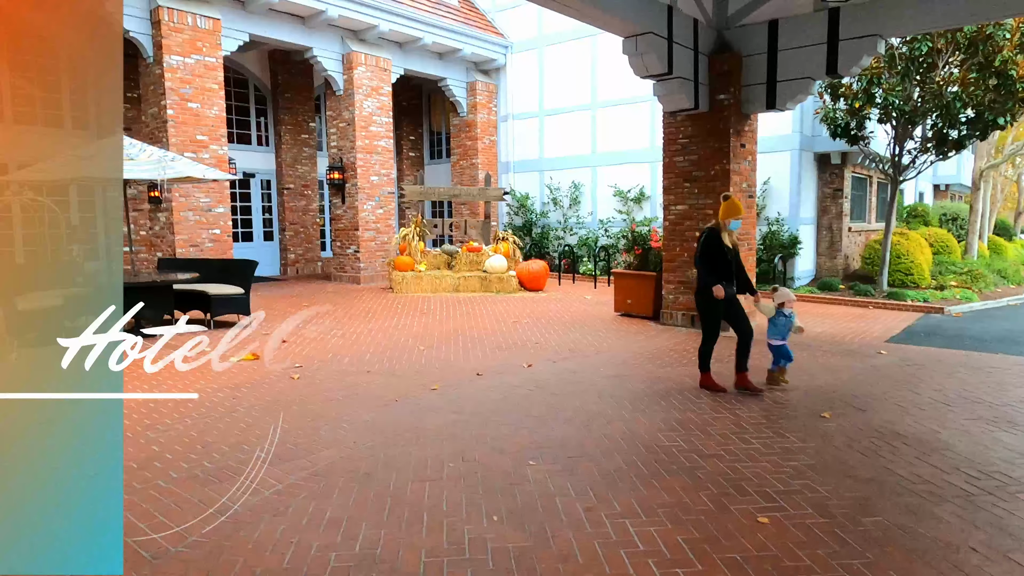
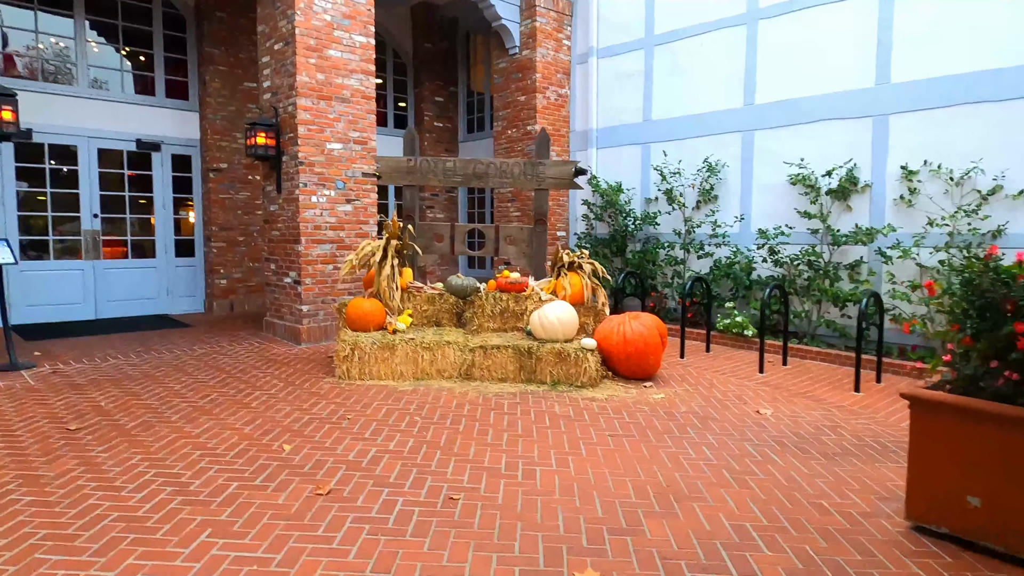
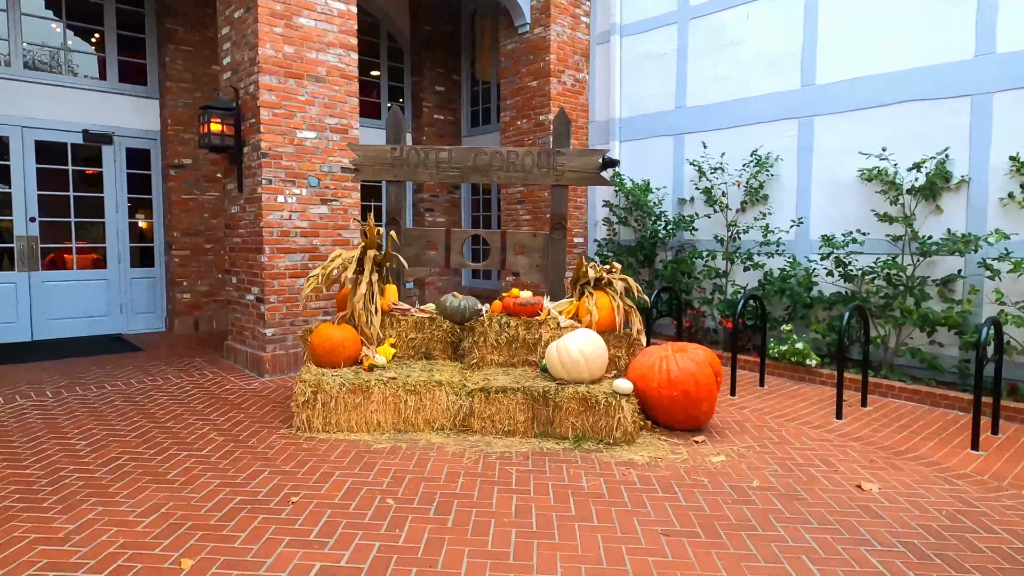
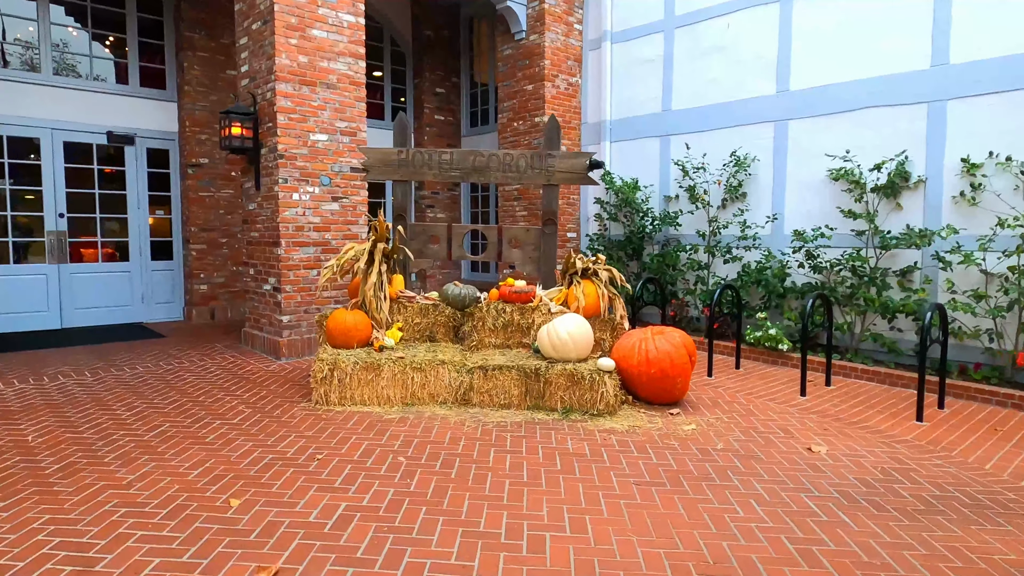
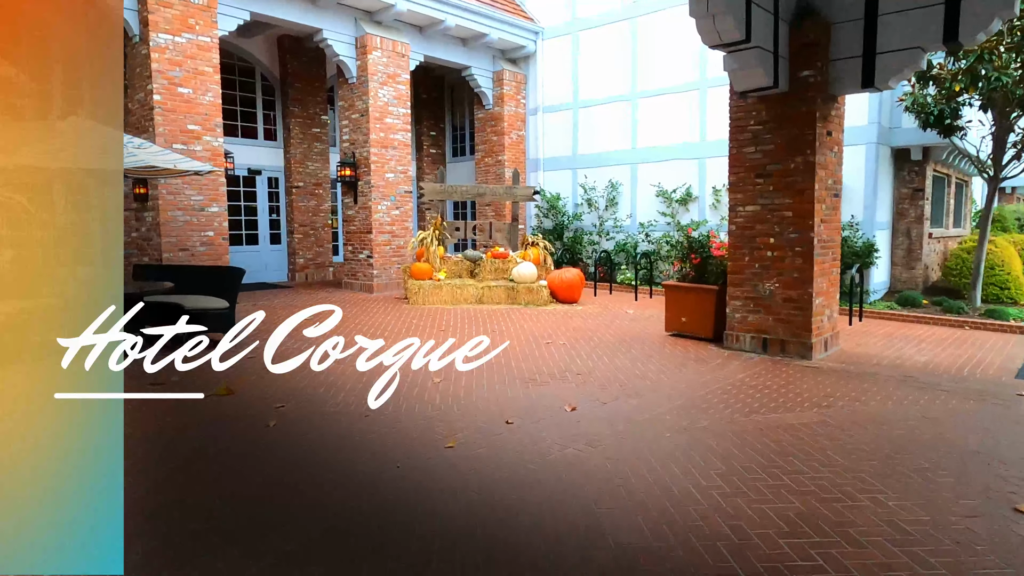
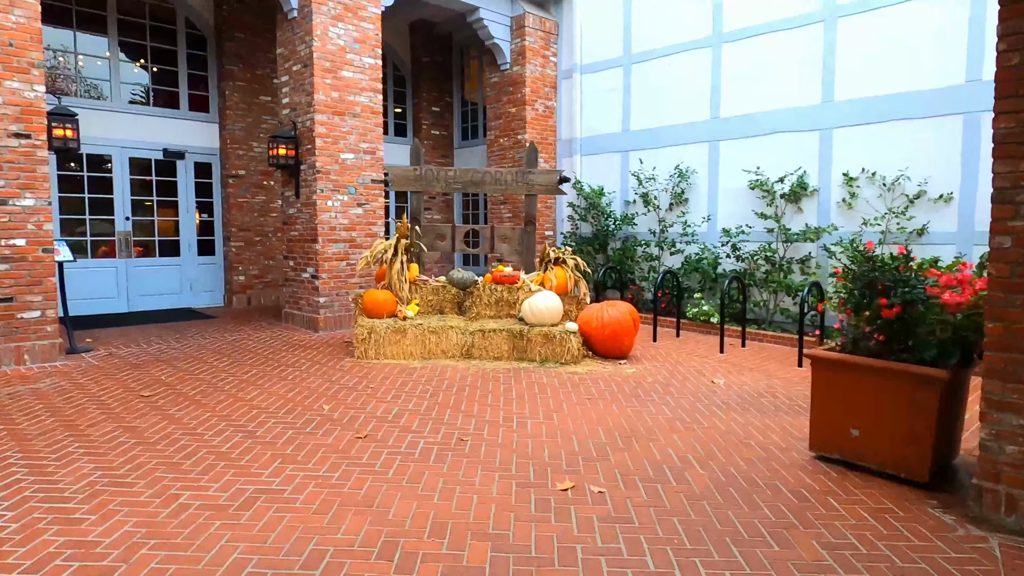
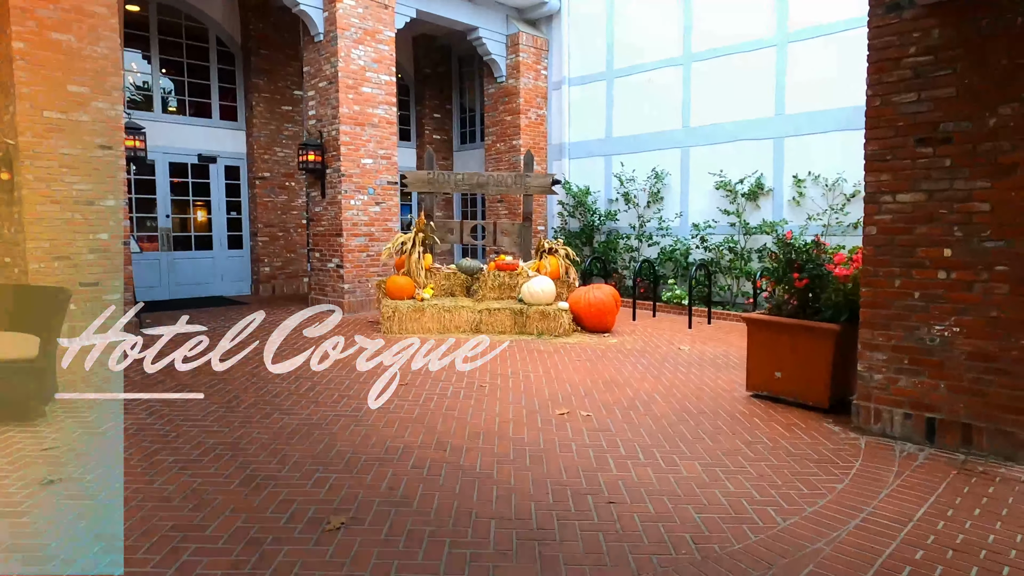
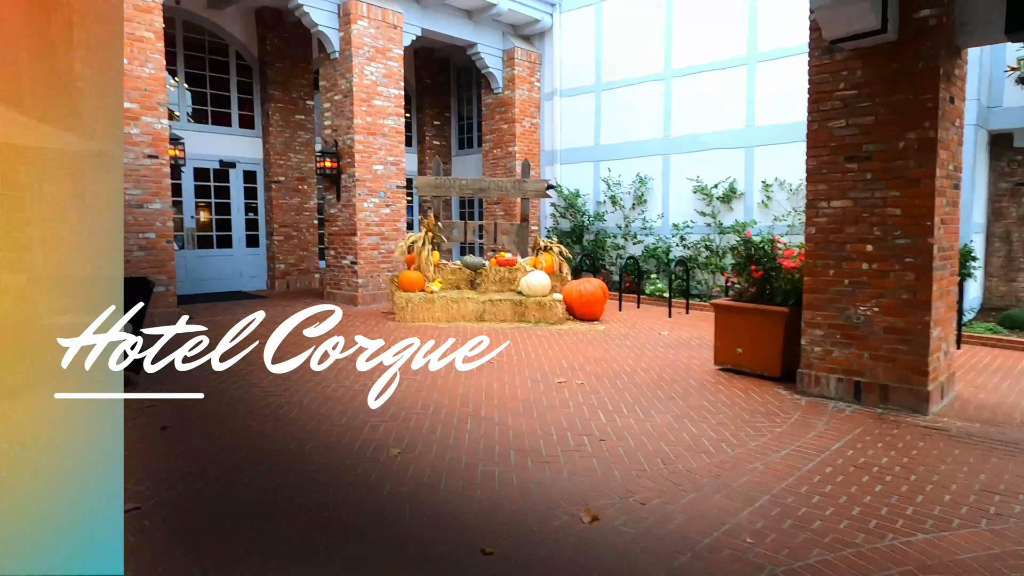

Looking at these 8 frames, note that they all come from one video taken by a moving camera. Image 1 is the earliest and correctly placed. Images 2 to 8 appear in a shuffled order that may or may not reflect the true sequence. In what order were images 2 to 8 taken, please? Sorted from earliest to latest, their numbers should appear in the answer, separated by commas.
5, 8, 7, 6, 2, 4, 3
